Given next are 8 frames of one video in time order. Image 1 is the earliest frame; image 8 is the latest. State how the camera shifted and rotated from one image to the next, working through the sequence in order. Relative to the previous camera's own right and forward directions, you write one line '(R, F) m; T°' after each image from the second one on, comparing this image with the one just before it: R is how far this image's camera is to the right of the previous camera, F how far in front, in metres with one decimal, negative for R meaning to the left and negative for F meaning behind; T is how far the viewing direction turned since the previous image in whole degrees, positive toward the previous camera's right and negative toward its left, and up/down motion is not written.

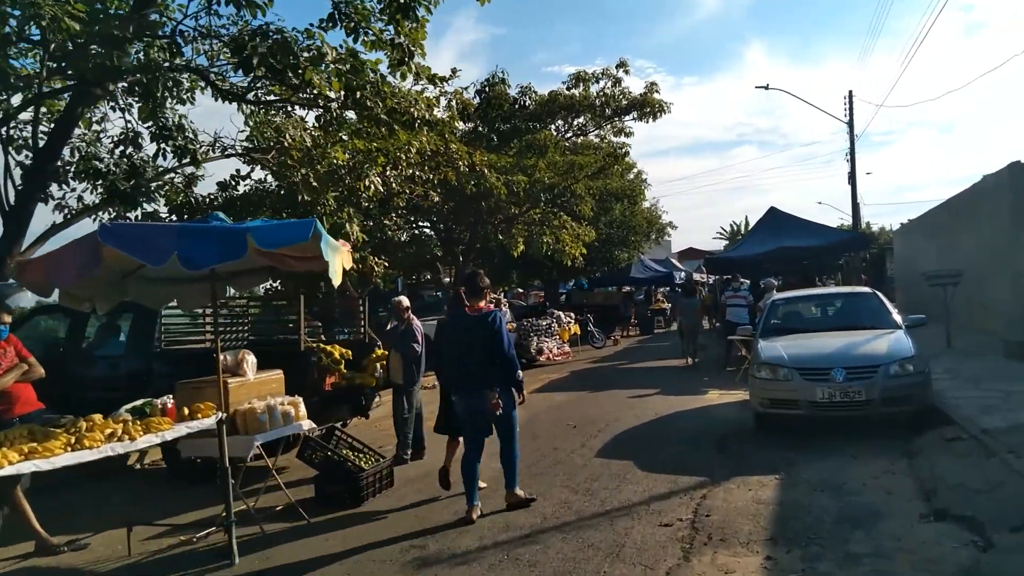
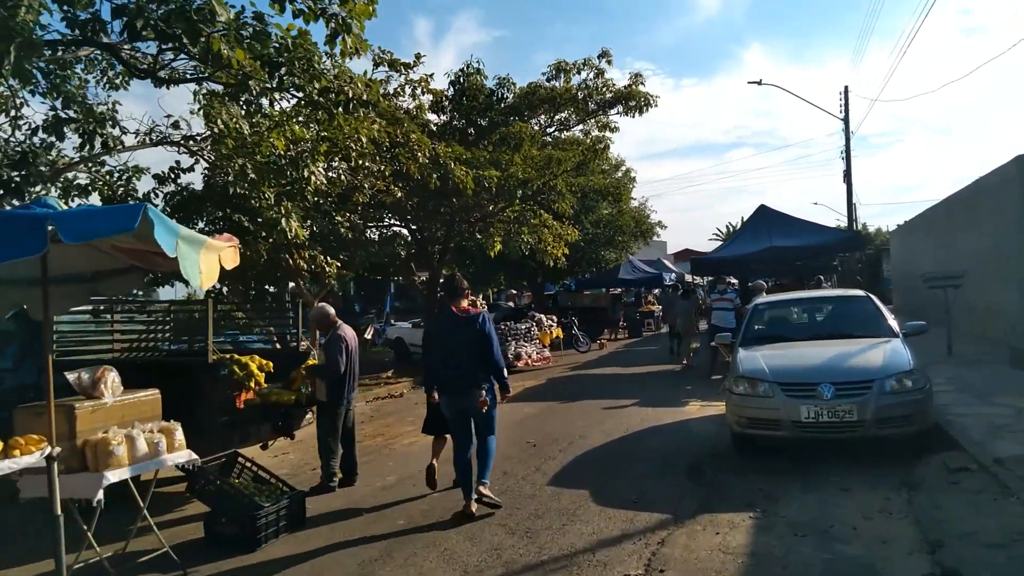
(+0.6, +1.1) m; 0°
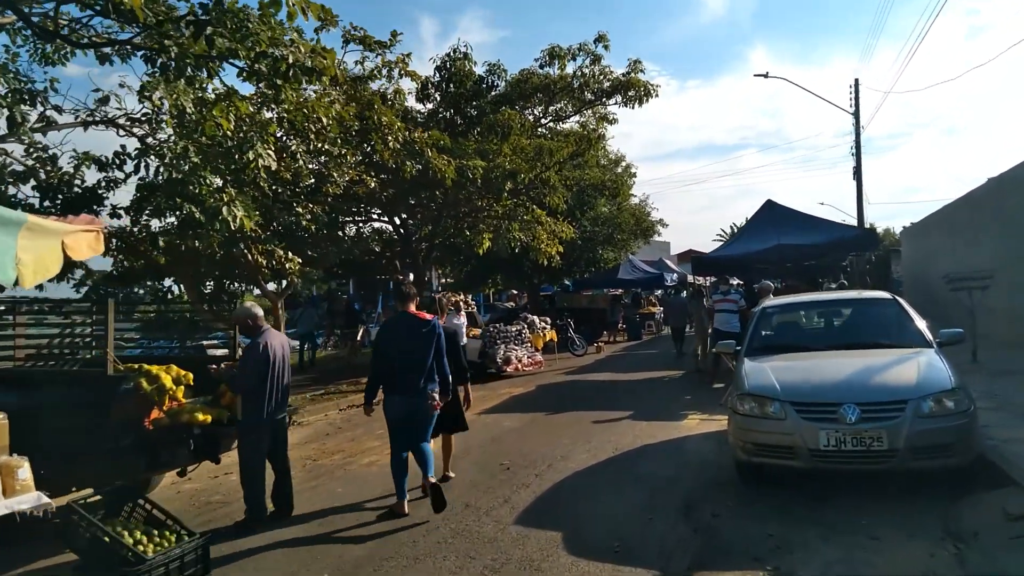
(+0.4, +1.2) m; 0°
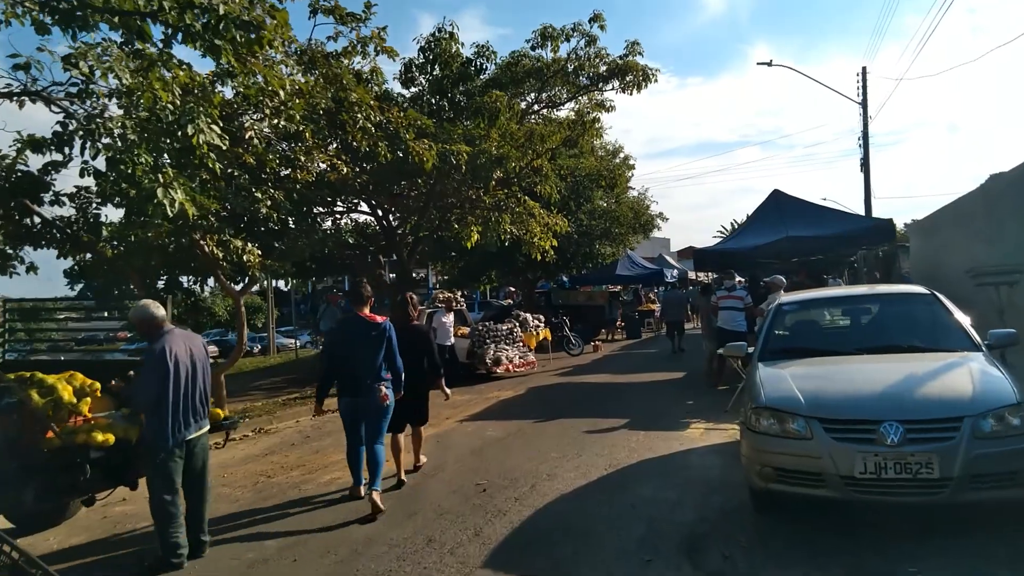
(+0.2, +1.1) m; 0°
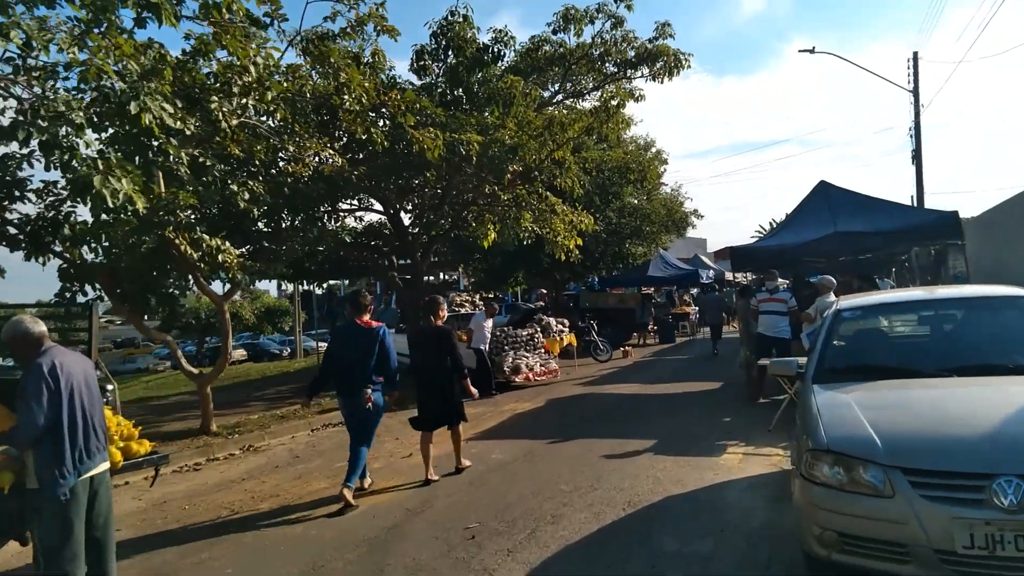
(+0.3, +1.2) m; -3°
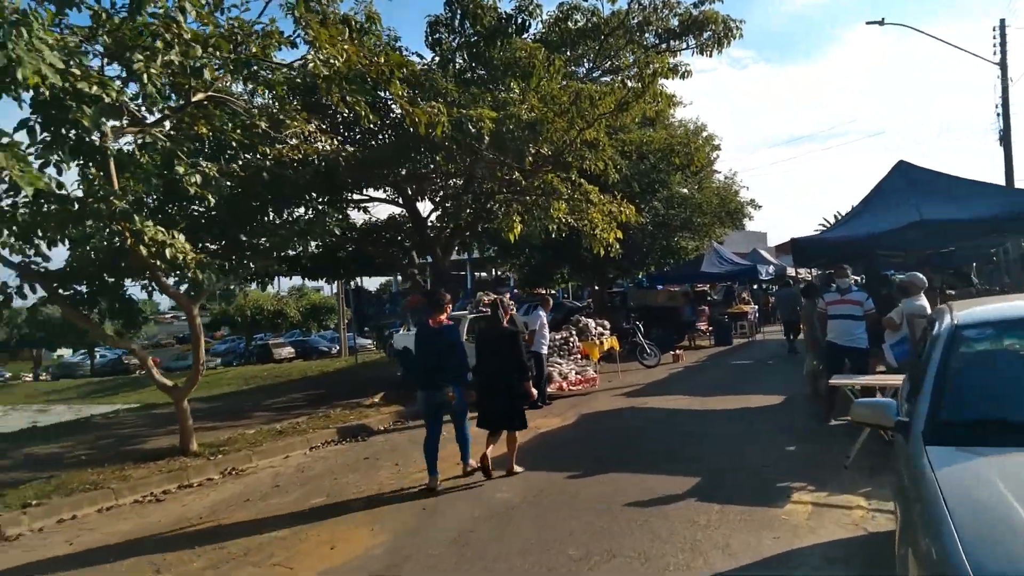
(+0.5, +1.6) m; -4°
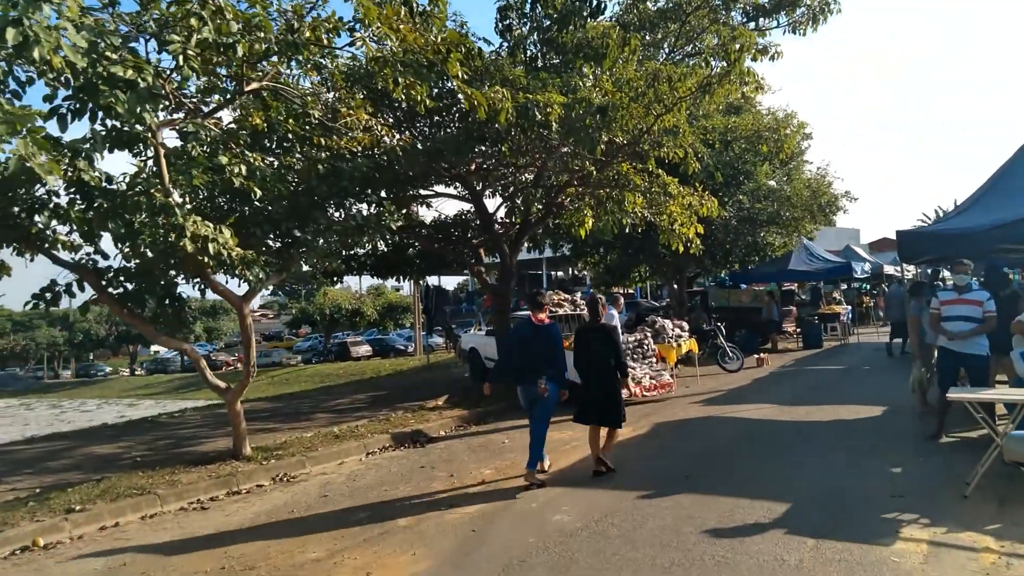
(+0.2, +0.8) m; -6°
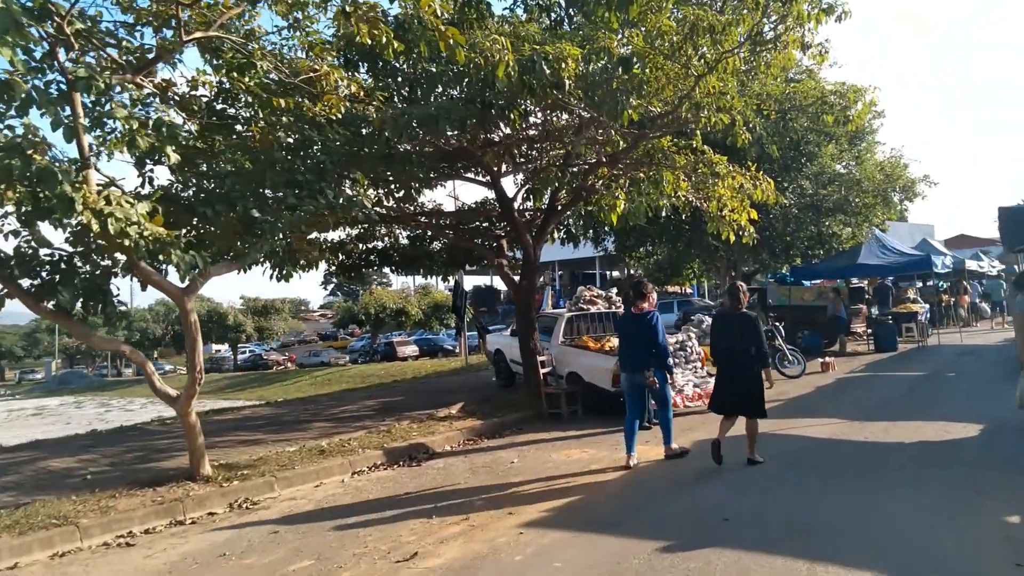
(+0.6, +1.6) m; -5°
